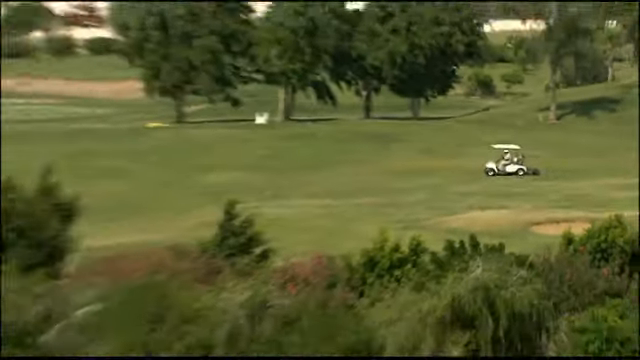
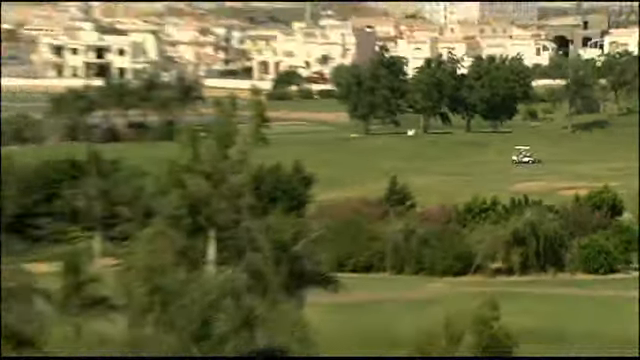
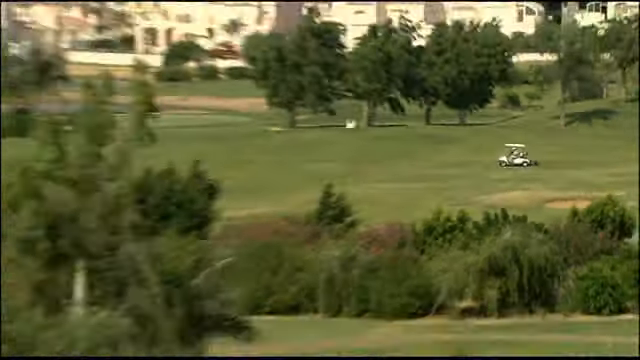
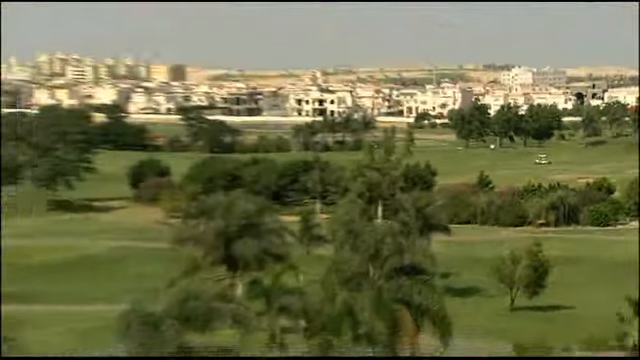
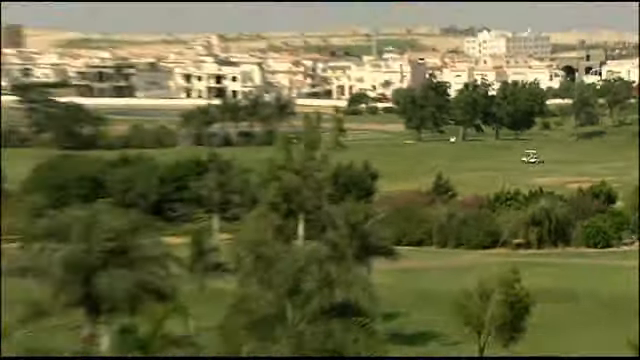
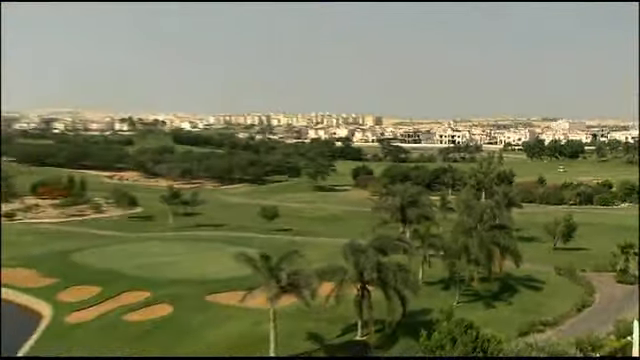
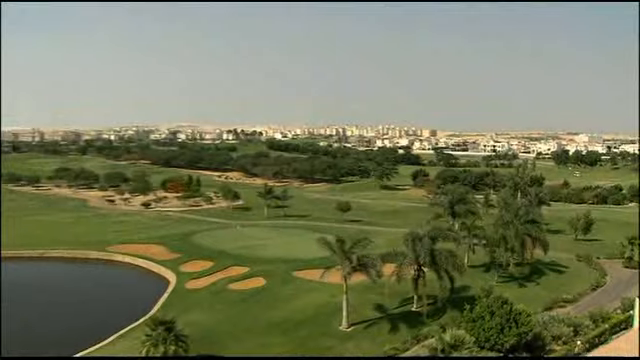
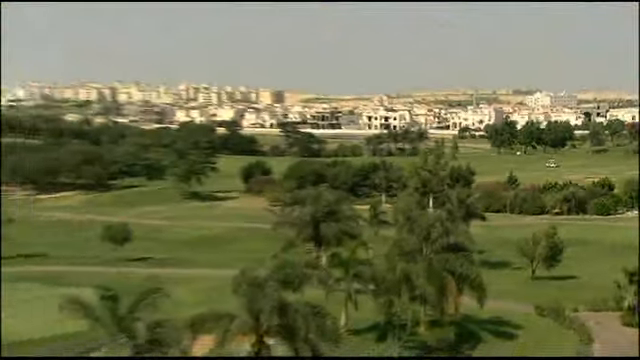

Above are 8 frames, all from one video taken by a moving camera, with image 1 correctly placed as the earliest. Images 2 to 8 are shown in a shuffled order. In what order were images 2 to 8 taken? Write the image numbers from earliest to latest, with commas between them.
3, 2, 5, 4, 8, 6, 7
